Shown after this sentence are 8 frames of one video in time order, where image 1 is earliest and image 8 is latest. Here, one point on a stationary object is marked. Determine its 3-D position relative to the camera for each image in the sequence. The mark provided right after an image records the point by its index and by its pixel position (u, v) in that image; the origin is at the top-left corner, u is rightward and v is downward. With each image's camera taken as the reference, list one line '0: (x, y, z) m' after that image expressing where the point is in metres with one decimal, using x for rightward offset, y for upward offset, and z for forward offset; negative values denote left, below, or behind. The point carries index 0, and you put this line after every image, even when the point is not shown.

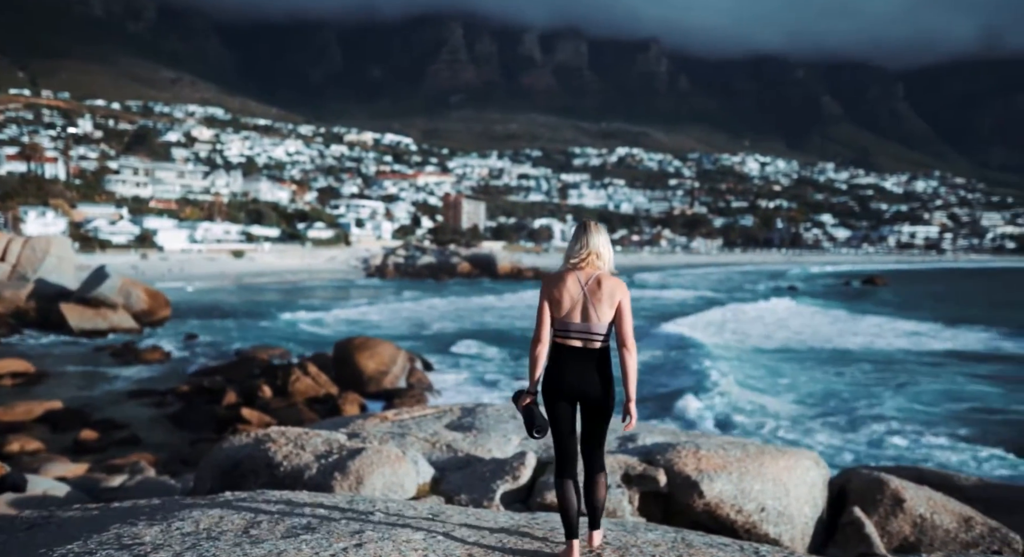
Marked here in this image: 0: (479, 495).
0: (-0.2, -1.4, +5.8) m
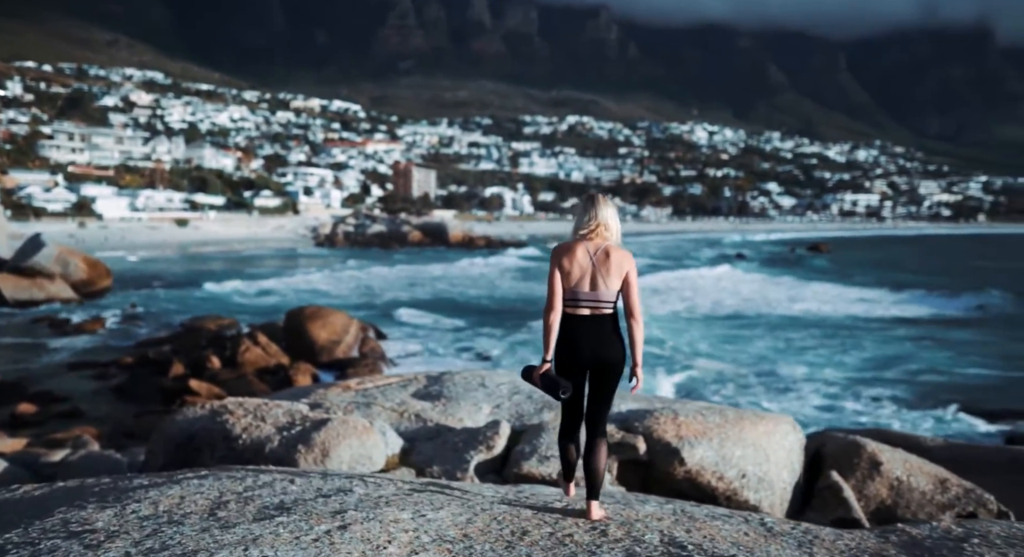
0: (-0.4, -1.2, +5.6) m
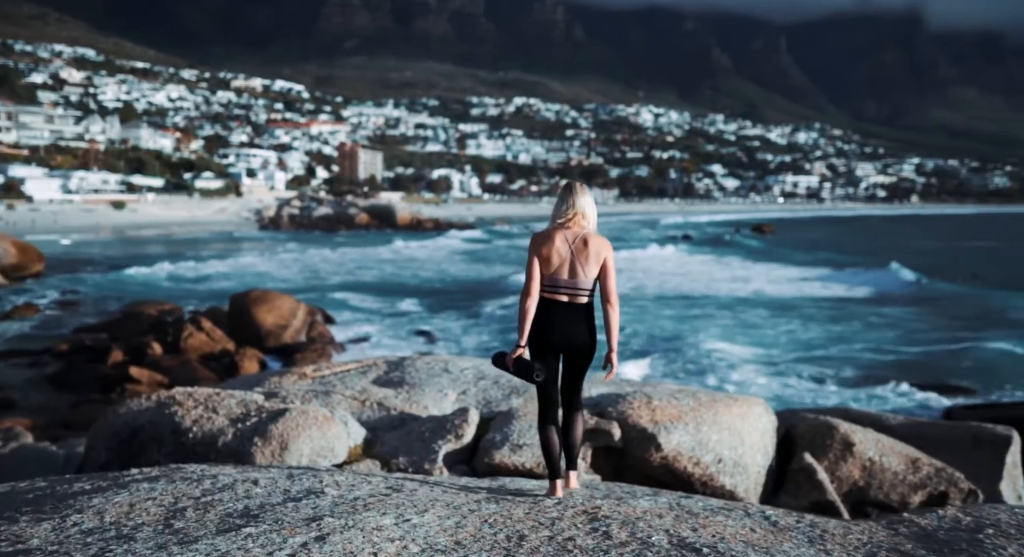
0: (-0.5, -1.1, +5.3) m
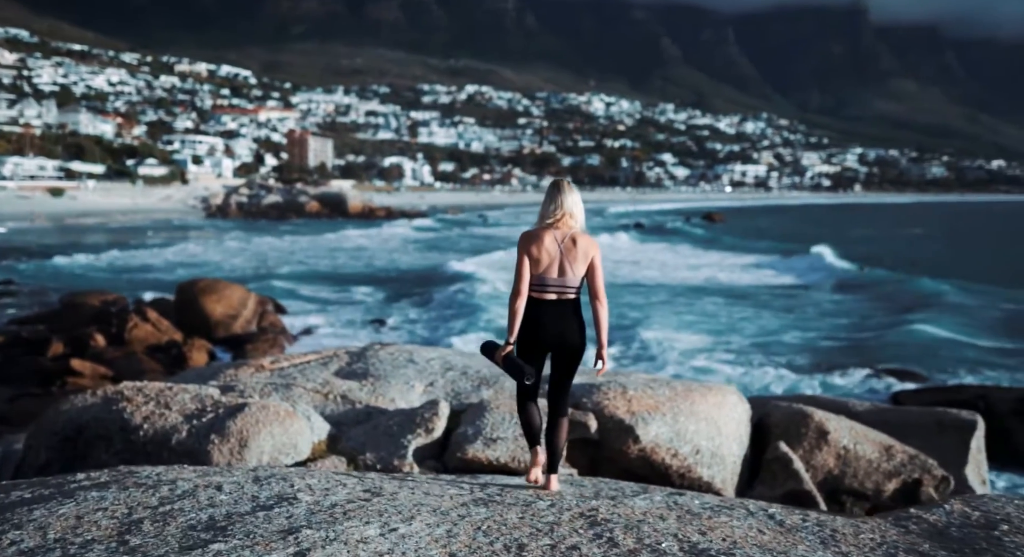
0: (-0.7, -1.0, +5.0) m
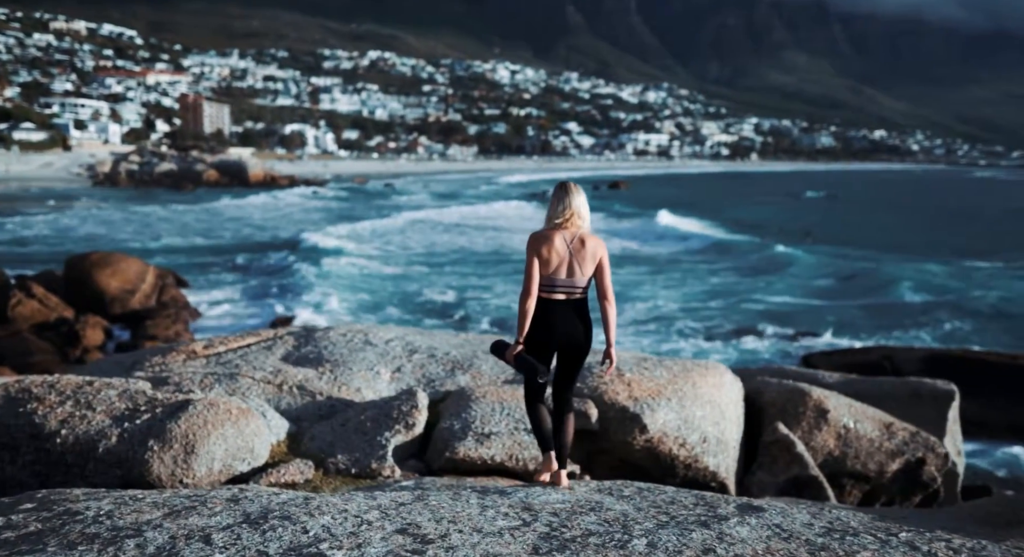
0: (-0.7, -0.8, +4.3) m
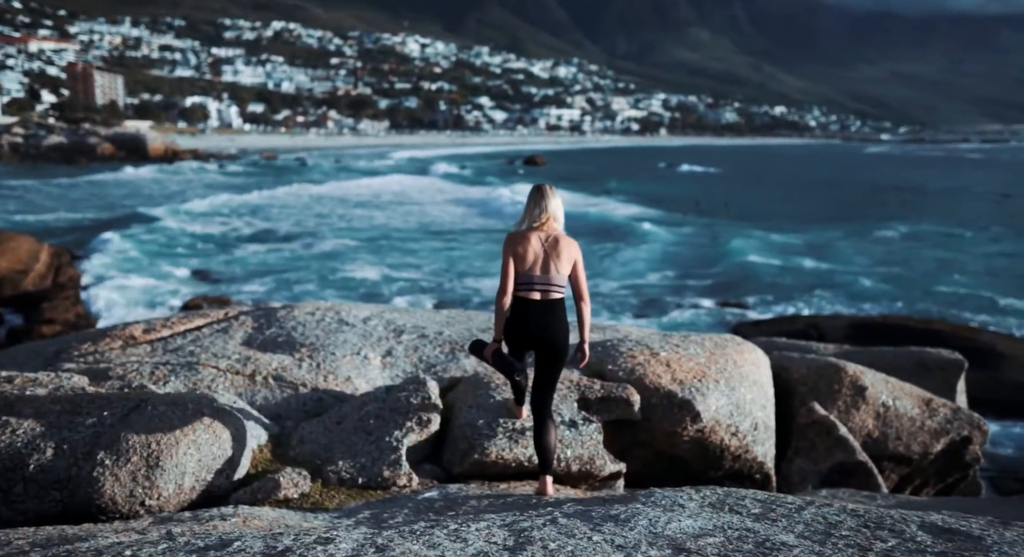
0: (-0.5, -0.7, +3.5) m
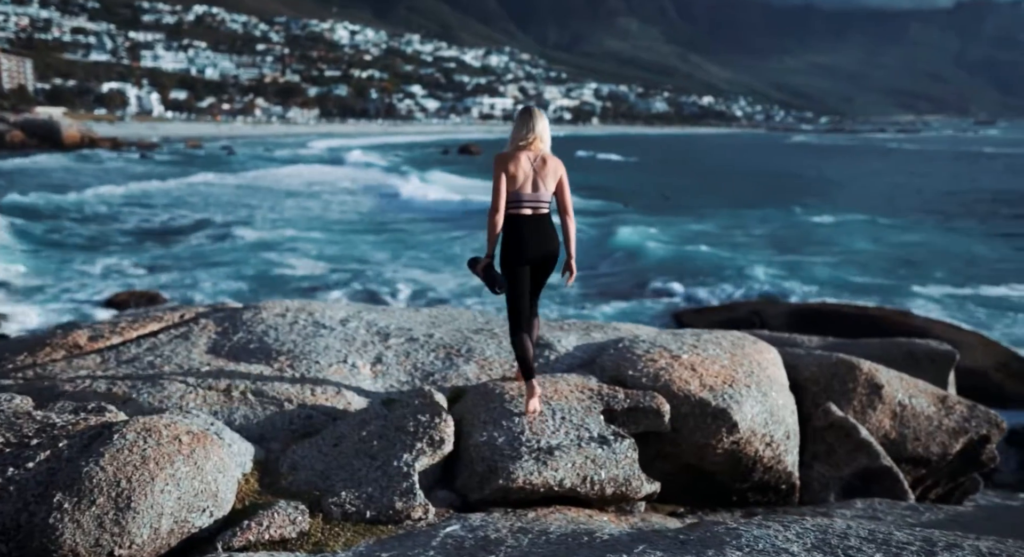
0: (-0.4, -0.7, +3.0) m
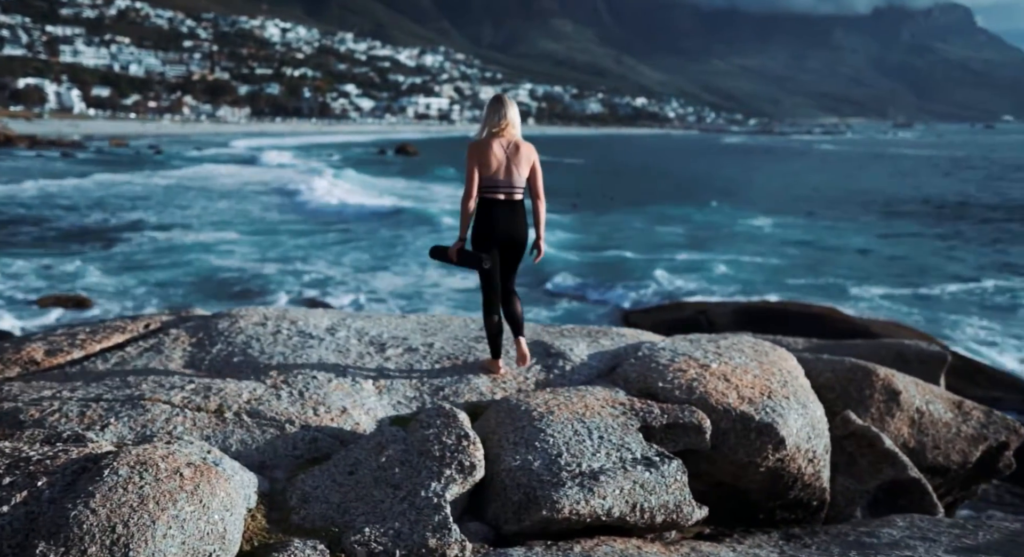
0: (-0.3, -0.7, +2.6) m
